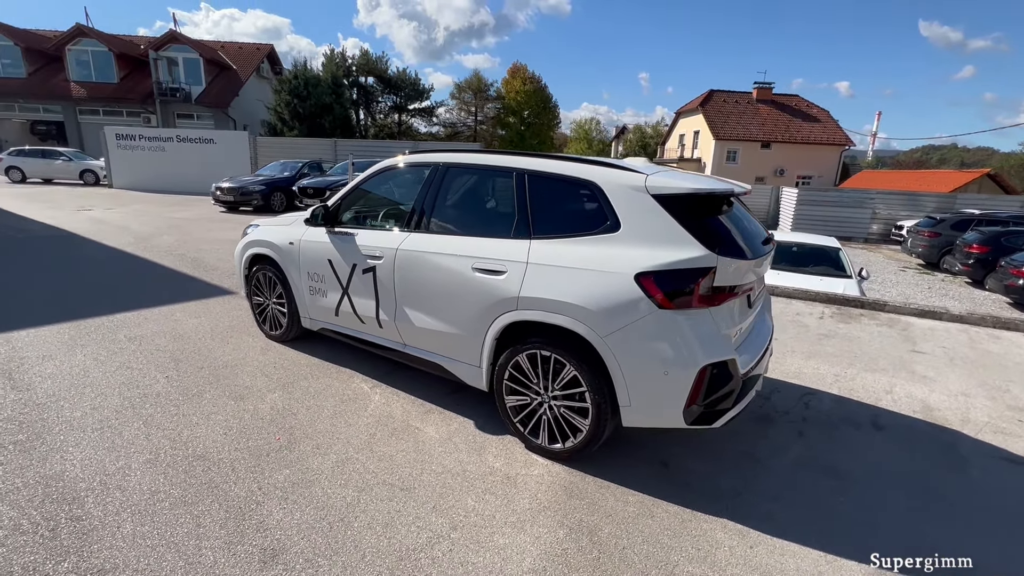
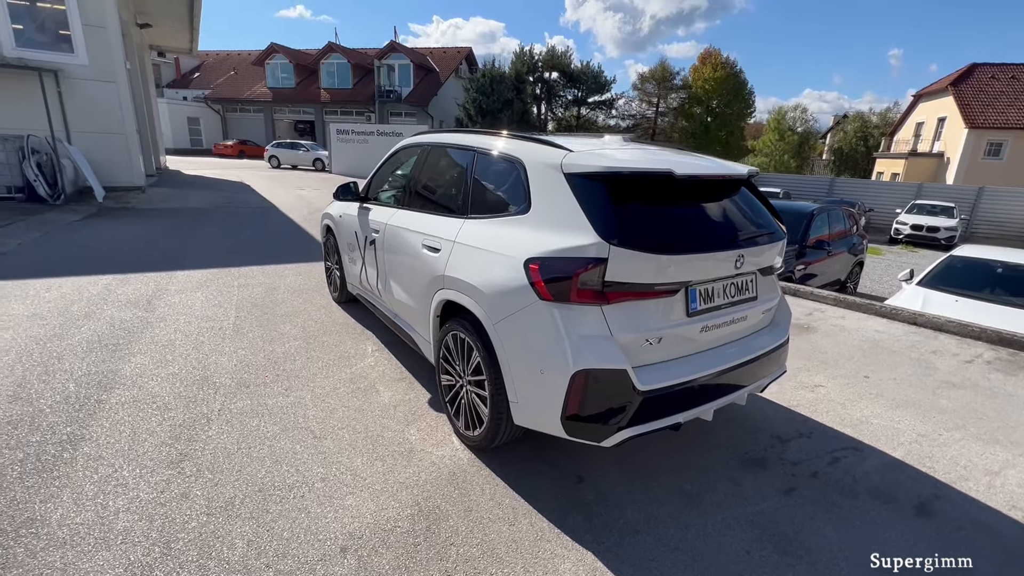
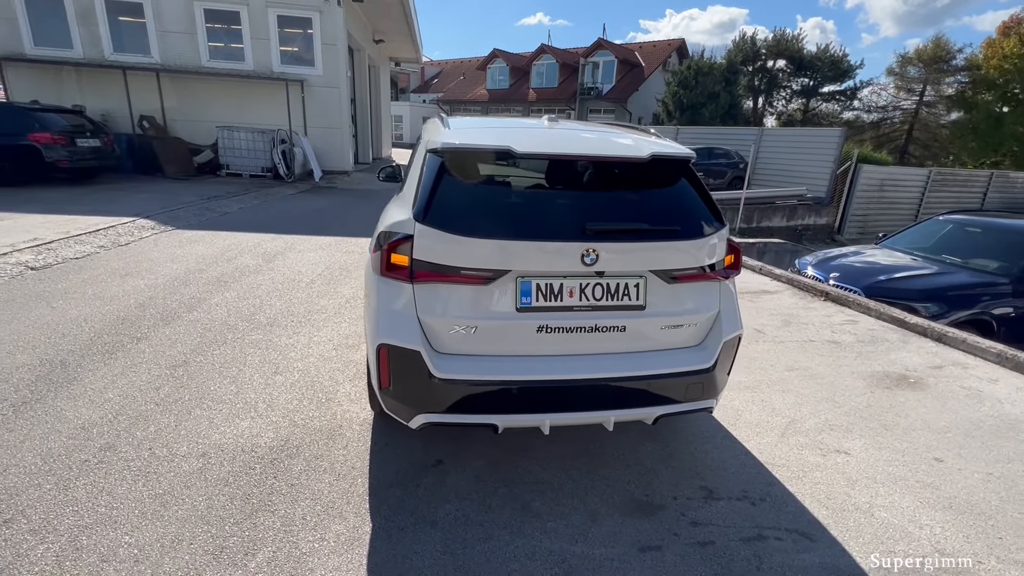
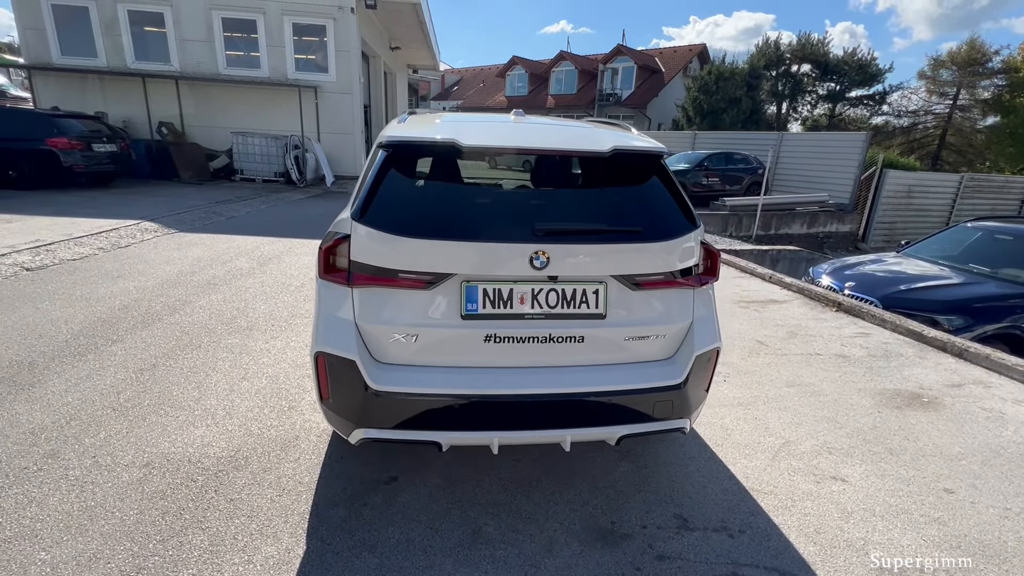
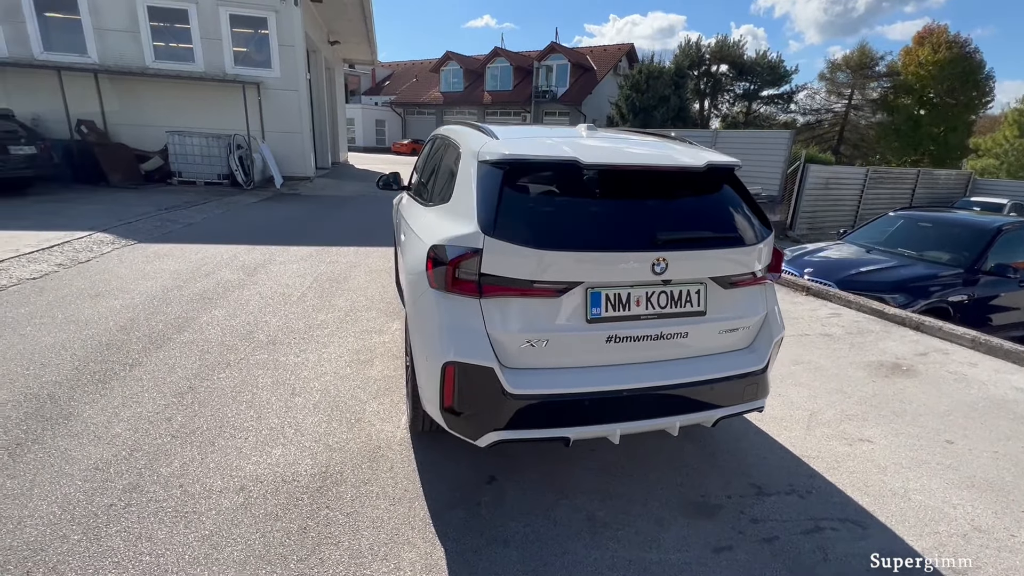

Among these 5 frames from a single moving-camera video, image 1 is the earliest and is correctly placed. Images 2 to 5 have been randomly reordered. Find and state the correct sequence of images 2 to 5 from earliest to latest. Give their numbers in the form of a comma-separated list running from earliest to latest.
2, 5, 3, 4
